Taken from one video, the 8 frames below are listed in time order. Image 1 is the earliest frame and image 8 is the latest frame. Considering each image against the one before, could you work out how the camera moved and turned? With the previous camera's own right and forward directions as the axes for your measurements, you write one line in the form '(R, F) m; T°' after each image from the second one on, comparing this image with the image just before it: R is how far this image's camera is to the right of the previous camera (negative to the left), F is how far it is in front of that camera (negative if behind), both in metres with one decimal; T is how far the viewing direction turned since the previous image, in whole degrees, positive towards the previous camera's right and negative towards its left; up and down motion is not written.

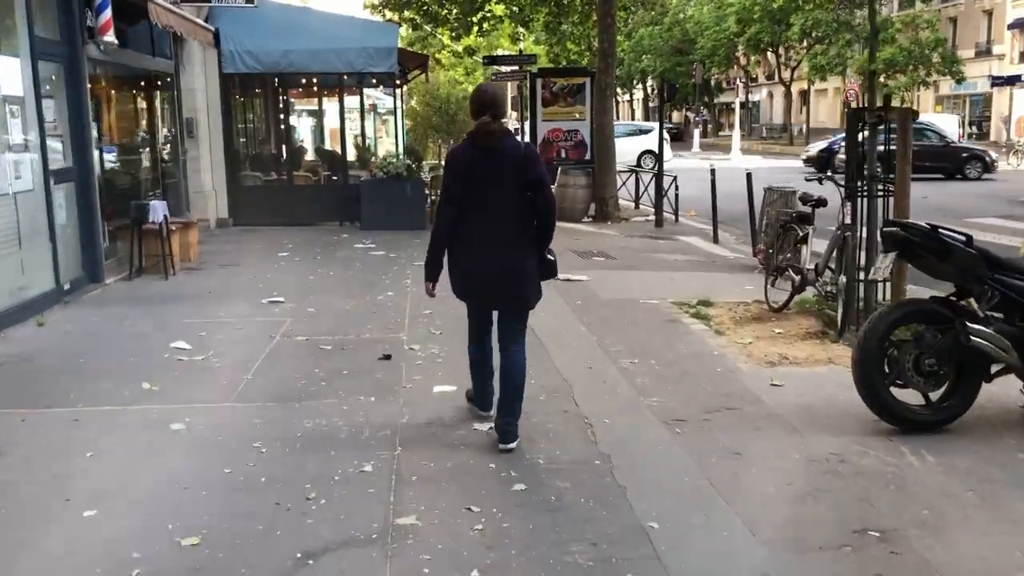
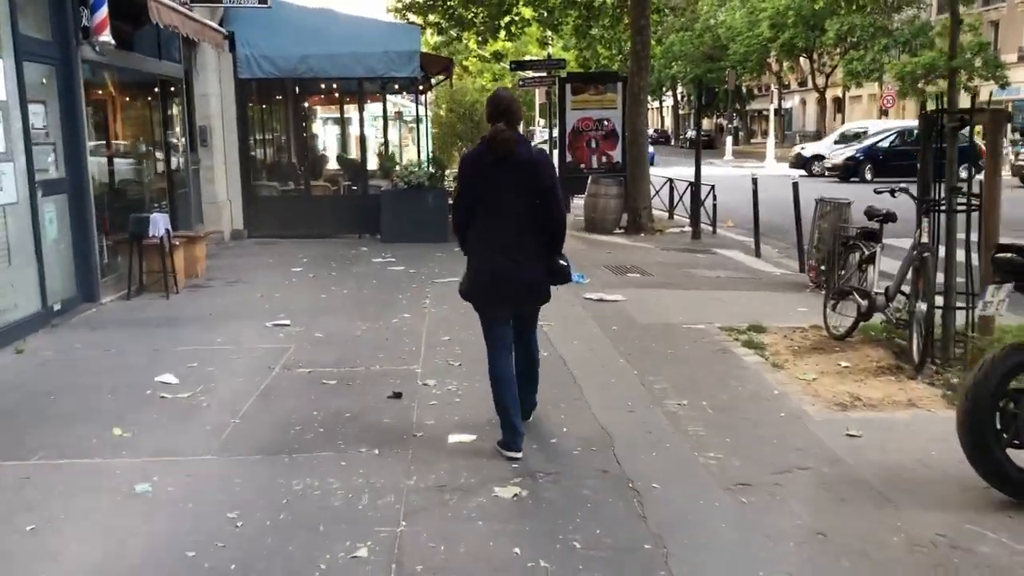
(0.0, +0.8) m; -2°
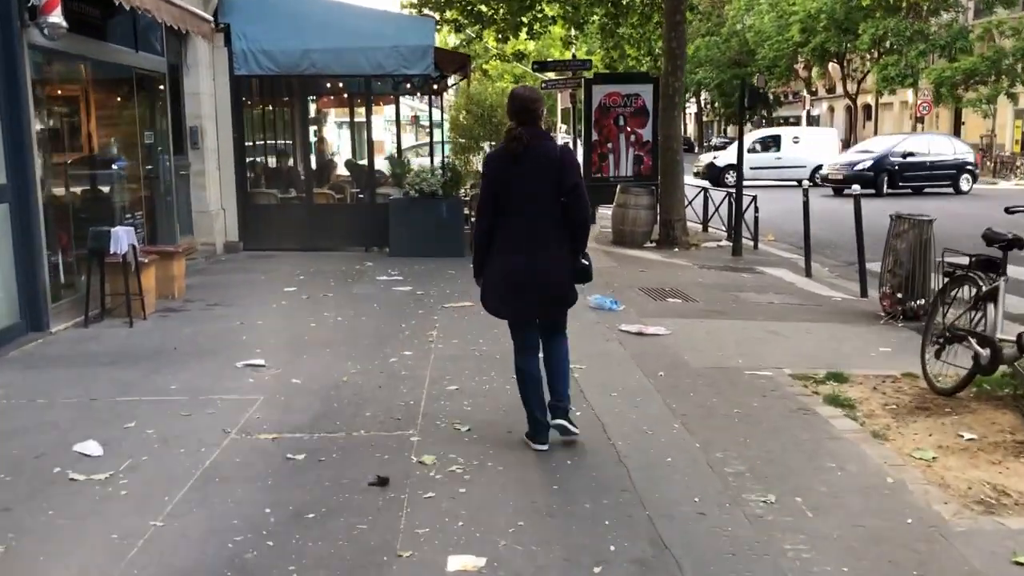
(0.0, +1.3) m; -1°
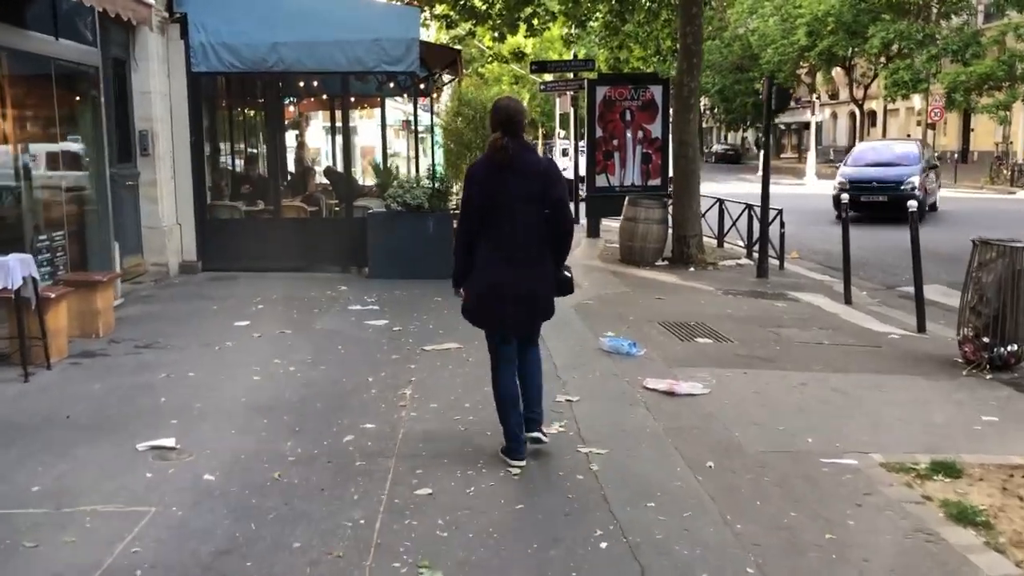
(0.0, +1.6) m; 0°
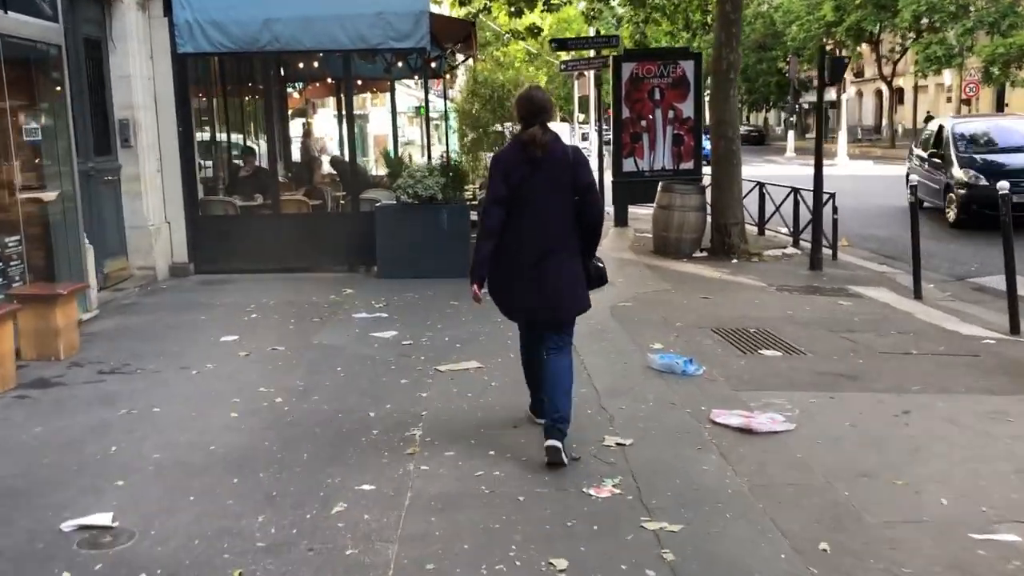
(-0.1, +1.1) m; -1°
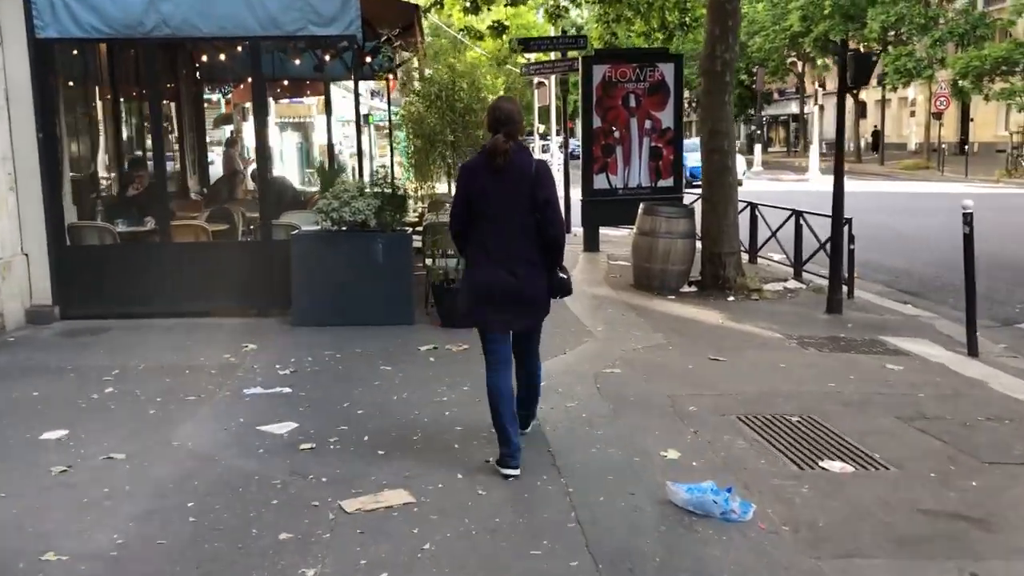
(0.0, +2.0) m; +3°
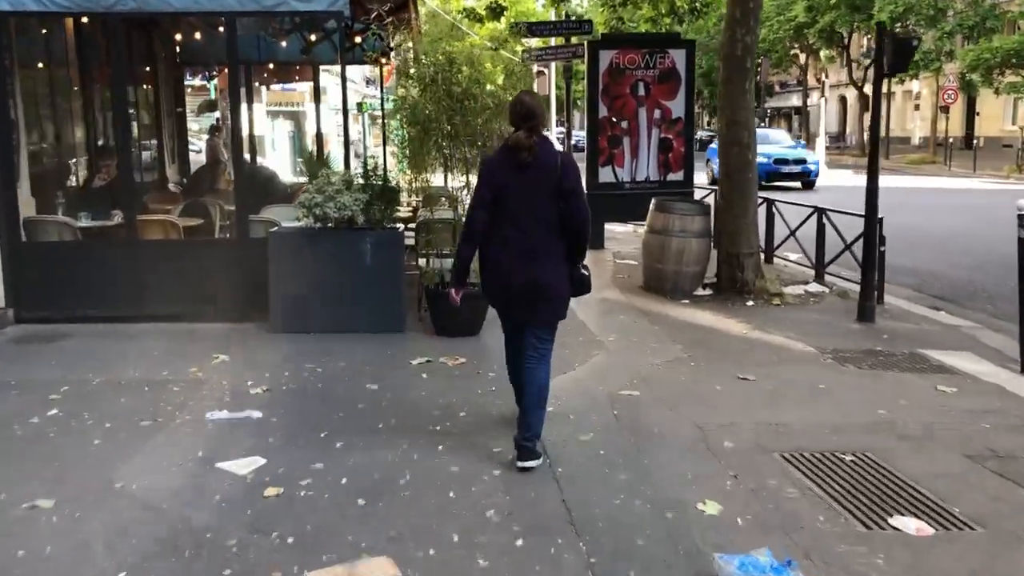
(0.0, +0.8) m; 0°
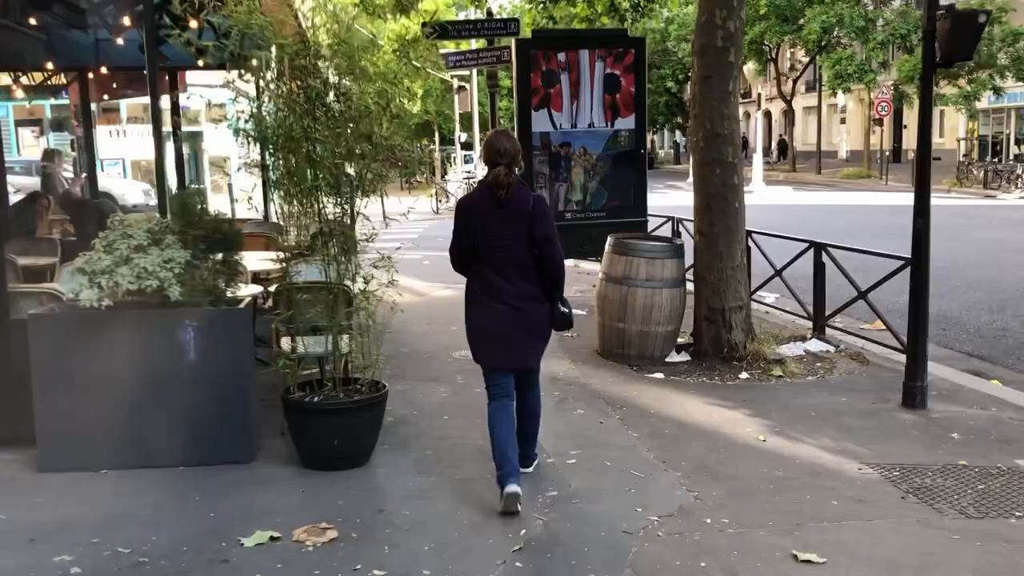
(+0.1, +2.5) m; +5°
